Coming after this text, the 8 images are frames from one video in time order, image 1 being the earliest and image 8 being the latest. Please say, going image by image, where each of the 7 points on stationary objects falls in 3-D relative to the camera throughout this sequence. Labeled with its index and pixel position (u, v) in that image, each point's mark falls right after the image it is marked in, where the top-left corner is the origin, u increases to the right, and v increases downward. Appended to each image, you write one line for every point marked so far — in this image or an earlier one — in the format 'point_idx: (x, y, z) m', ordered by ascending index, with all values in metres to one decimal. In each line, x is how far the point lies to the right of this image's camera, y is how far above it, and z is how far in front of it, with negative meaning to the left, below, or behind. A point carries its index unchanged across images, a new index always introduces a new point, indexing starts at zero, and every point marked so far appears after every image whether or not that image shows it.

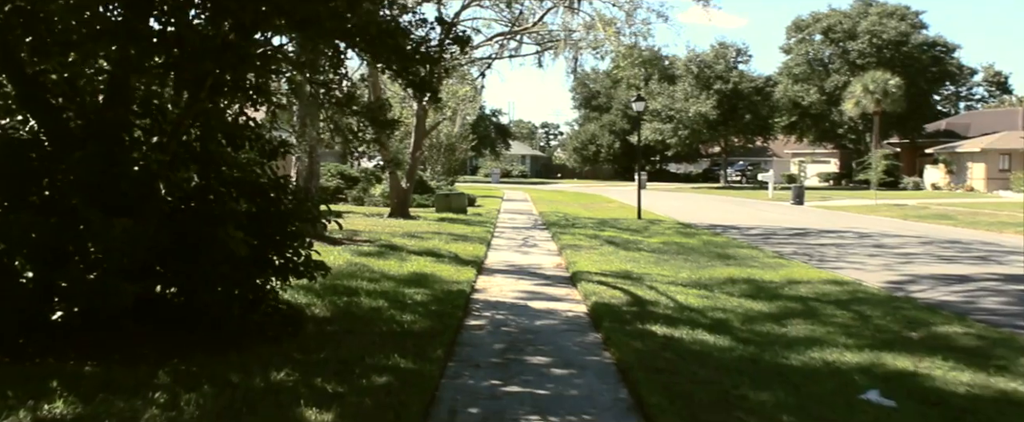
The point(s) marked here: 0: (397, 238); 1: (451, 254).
0: (-2.0, -0.5, +13.8) m
1: (-0.9, -0.7, +12.3) m
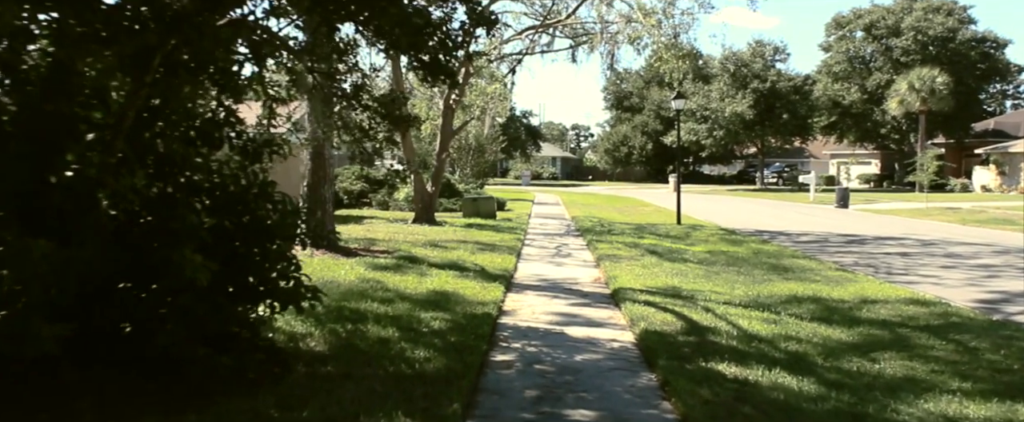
0: (-1.5, -0.6, +12.6) m
1: (-0.5, -0.8, +11.1) m
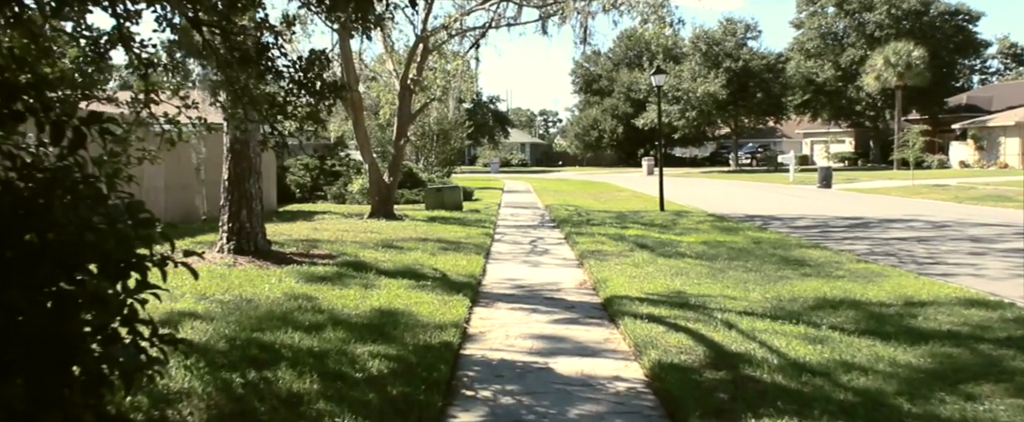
0: (-1.9, -0.5, +10.6) m
1: (-0.8, -0.7, +9.1) m
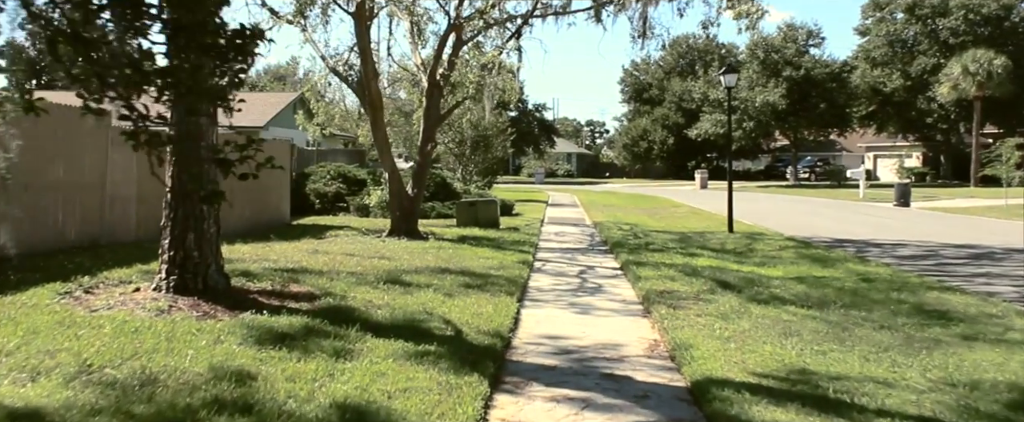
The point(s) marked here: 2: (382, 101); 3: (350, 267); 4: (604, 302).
0: (-1.5, -0.8, +8.0) m
1: (-0.5, -1.0, +6.5) m
2: (-2.4, +2.0, +14.5) m
3: (-1.9, -0.7, +9.5) m
4: (+1.0, -1.0, +8.8) m
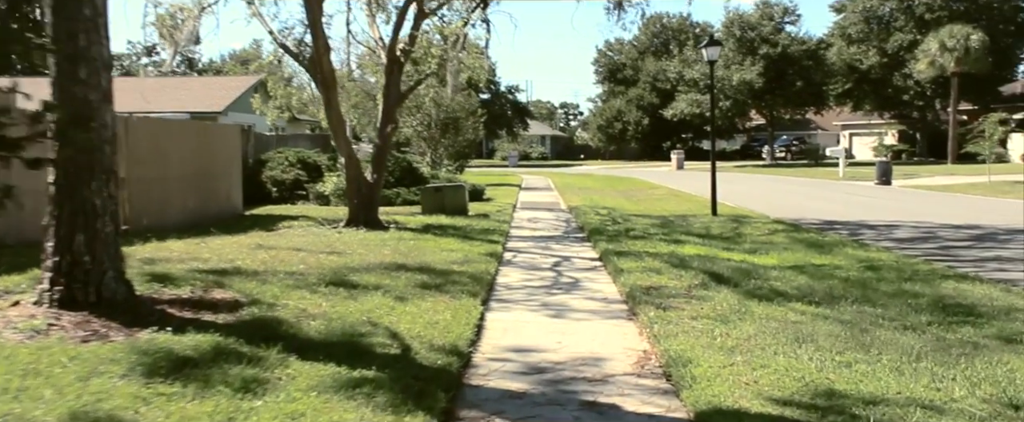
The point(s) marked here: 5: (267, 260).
0: (-1.8, -0.7, +6.8) m
1: (-0.8, -0.9, +5.3) m
2: (-2.9, +2.2, +13.2) m
3: (-2.3, -0.6, +8.3) m
4: (+0.7, -0.8, +7.6) m
5: (-2.7, -0.5, +8.8) m
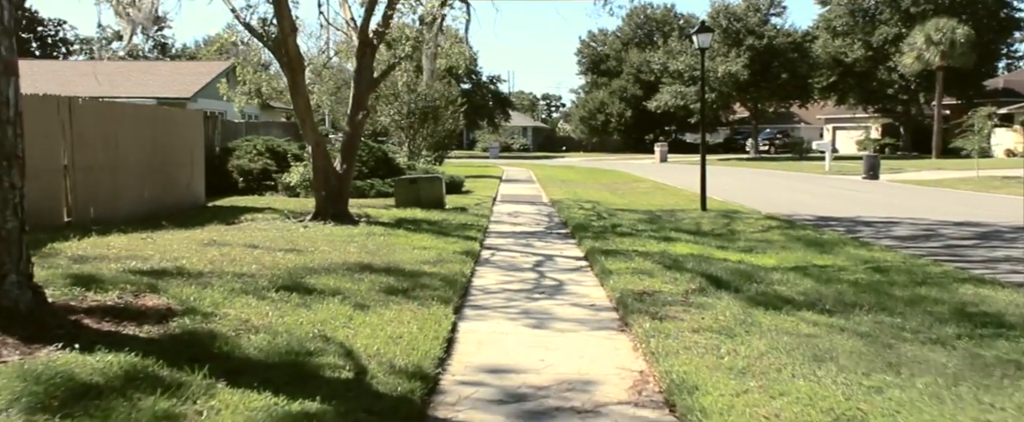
0: (-2.0, -0.6, +5.9) m
1: (-0.9, -0.9, +4.5) m
2: (-3.2, +2.3, +12.3) m
3: (-2.5, -0.5, +7.4) m
4: (+0.5, -0.8, +6.8) m
5: (-2.9, -0.5, +7.9) m
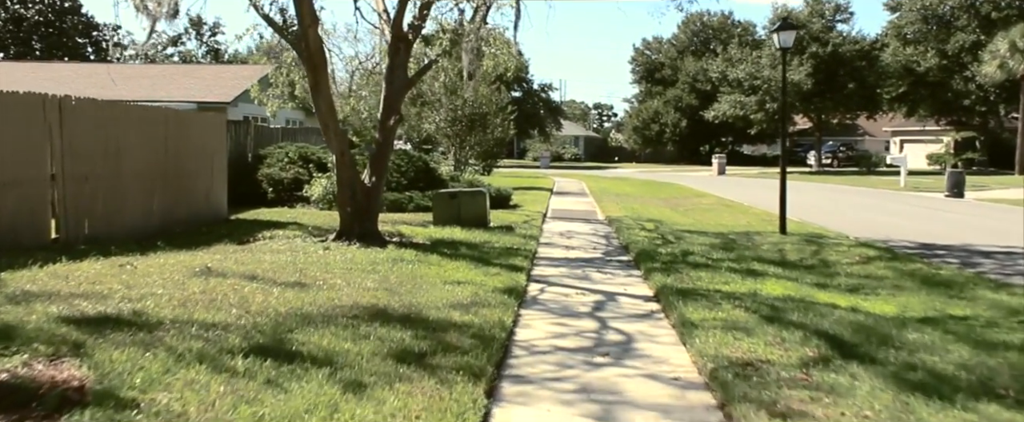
0: (-1.7, -0.8, +4.3) m
1: (-0.7, -1.1, +2.7) m
2: (-2.5, +2.0, +10.7) m
3: (-2.1, -0.7, +5.8) m
4: (+0.8, -1.1, +5.0) m
5: (-2.5, -0.7, +6.3) m
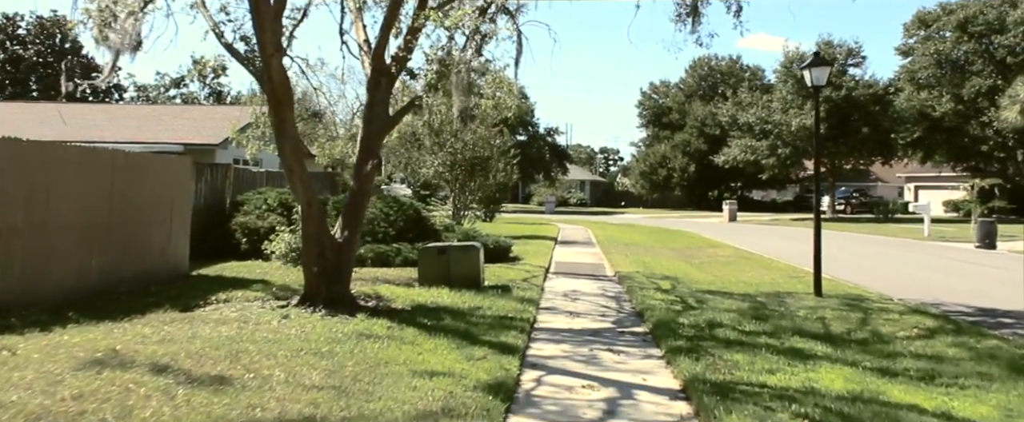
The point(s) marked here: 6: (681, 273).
0: (-1.8, -1.2, +2.6) m
1: (-0.9, -1.3, +1.0) m
2: (-2.5, +1.4, +9.2) m
3: (-2.2, -1.1, +4.1) m
4: (+0.7, -1.5, +3.3) m
5: (-2.6, -1.1, +4.6) m
6: (+3.2, -1.2, +15.3) m
